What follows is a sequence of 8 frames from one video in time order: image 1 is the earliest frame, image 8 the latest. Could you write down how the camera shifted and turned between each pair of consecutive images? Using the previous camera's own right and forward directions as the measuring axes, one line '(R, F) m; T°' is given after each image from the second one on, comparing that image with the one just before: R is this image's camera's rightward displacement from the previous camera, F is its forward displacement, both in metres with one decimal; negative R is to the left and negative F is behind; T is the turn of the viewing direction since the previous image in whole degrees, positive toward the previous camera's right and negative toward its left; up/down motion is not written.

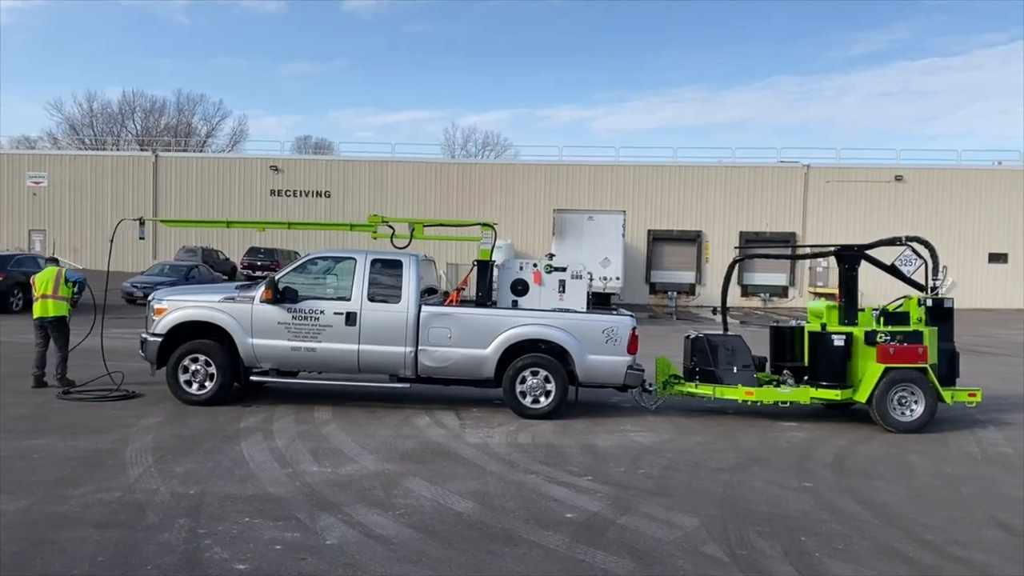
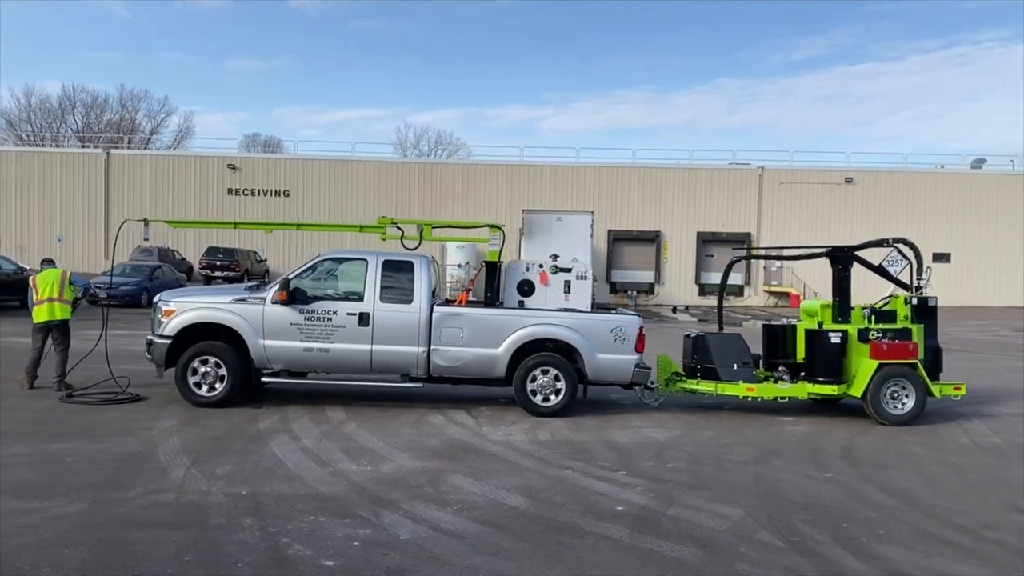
(-0.8, -0.2) m; +4°
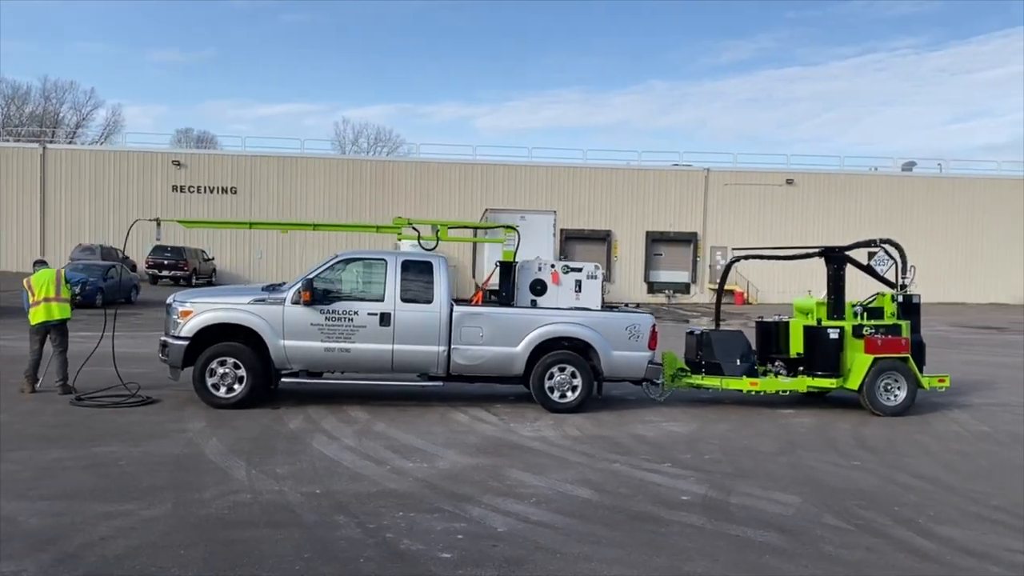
(-1.1, -0.2) m; +5°
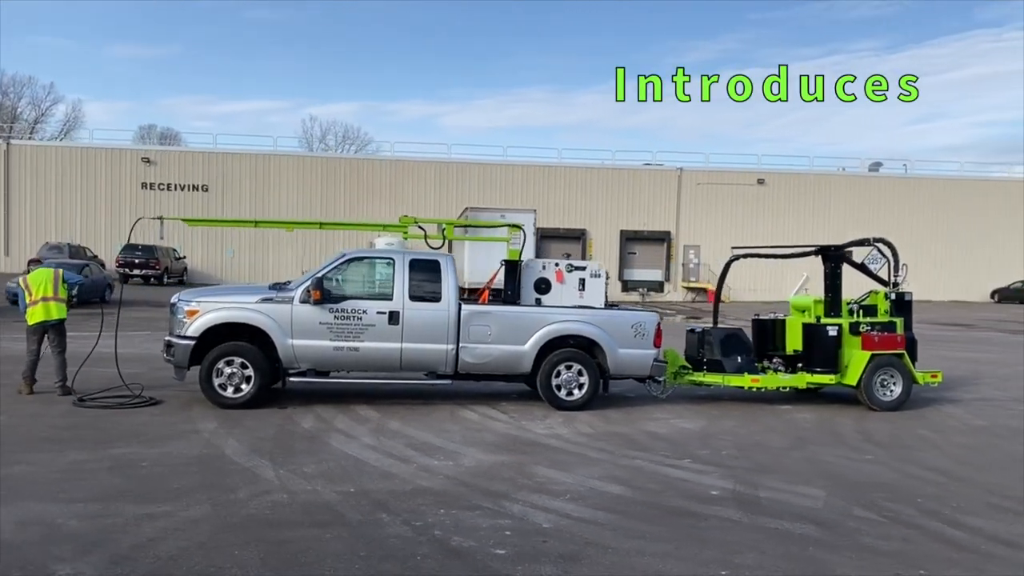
(-0.5, 0.0) m; +2°
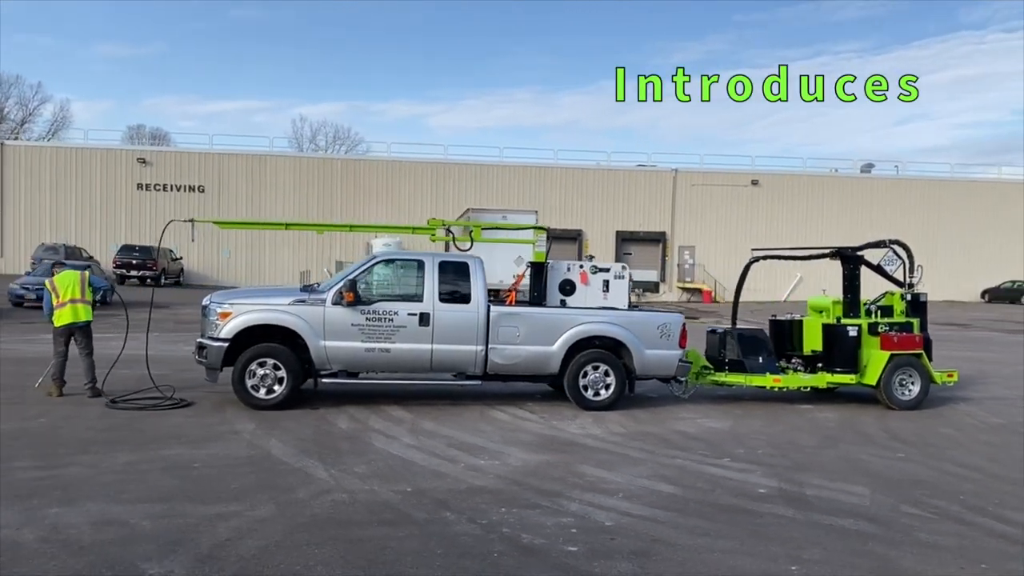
(-0.5, -0.1) m; +1°
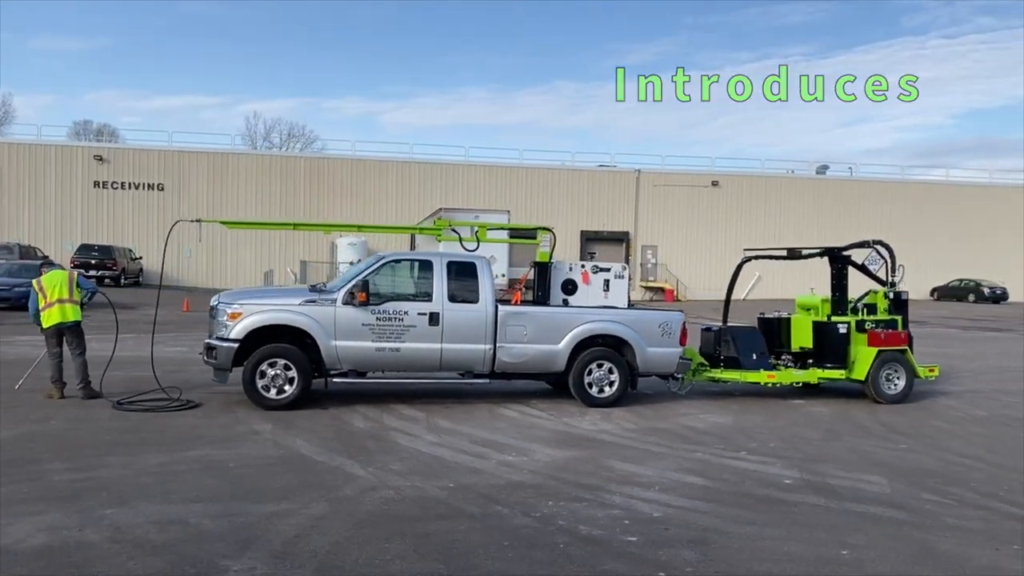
(-0.7, -0.1) m; +3°
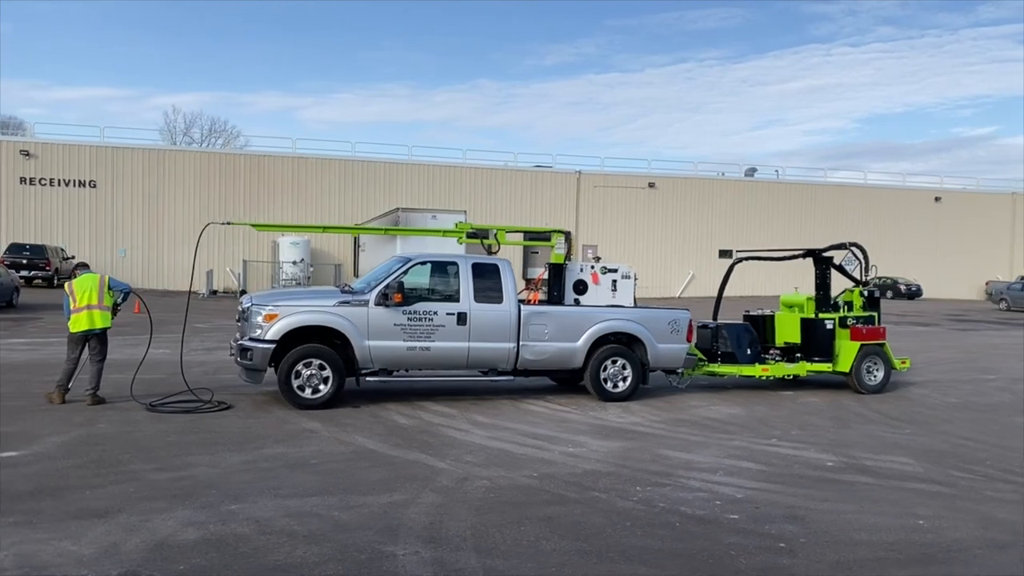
(-1.4, -0.4) m; +5°
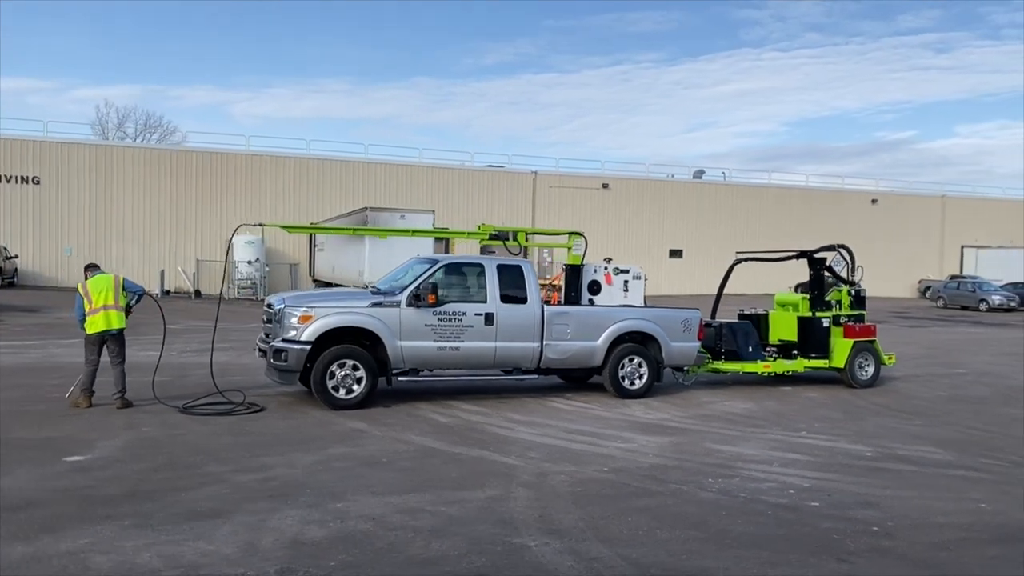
(-1.2, -0.2) m; +4°
